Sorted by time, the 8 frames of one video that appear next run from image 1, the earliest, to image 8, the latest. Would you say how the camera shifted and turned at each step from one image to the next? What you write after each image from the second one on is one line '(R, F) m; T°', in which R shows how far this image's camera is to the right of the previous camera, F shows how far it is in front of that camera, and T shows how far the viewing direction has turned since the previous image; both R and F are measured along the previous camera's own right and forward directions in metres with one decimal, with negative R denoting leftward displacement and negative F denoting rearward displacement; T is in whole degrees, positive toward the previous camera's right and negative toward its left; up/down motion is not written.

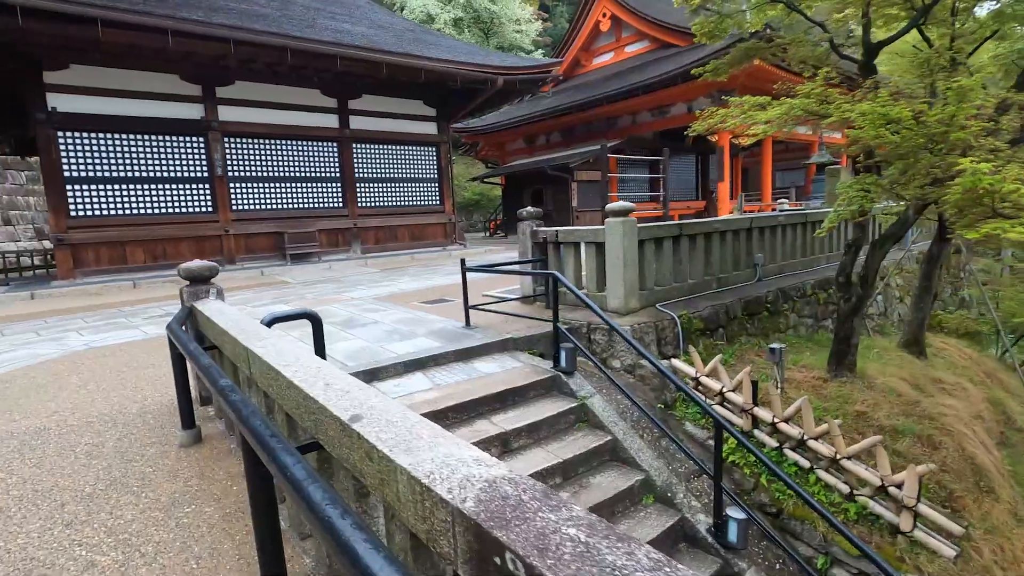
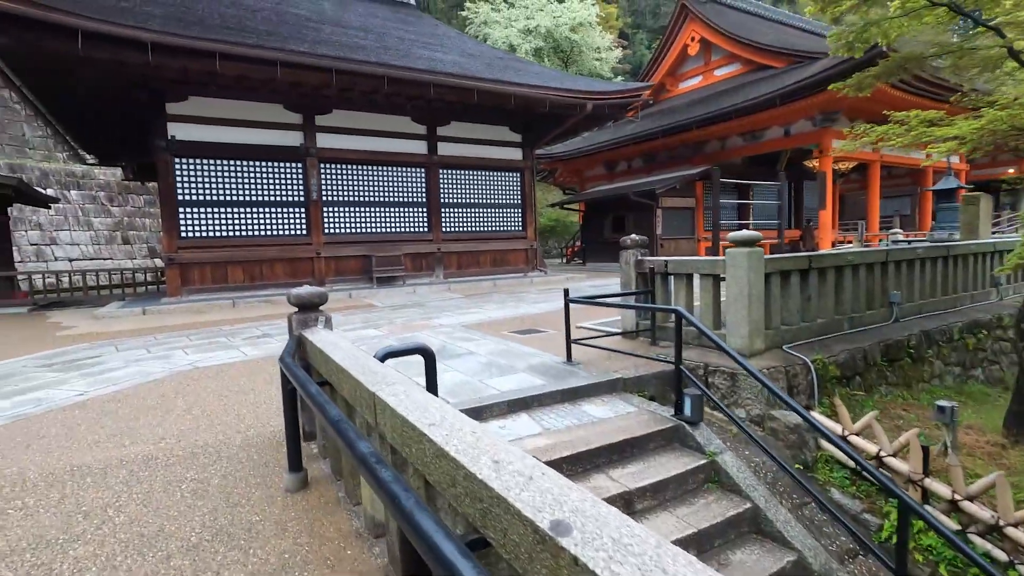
(-0.3, +0.3) m; -7°
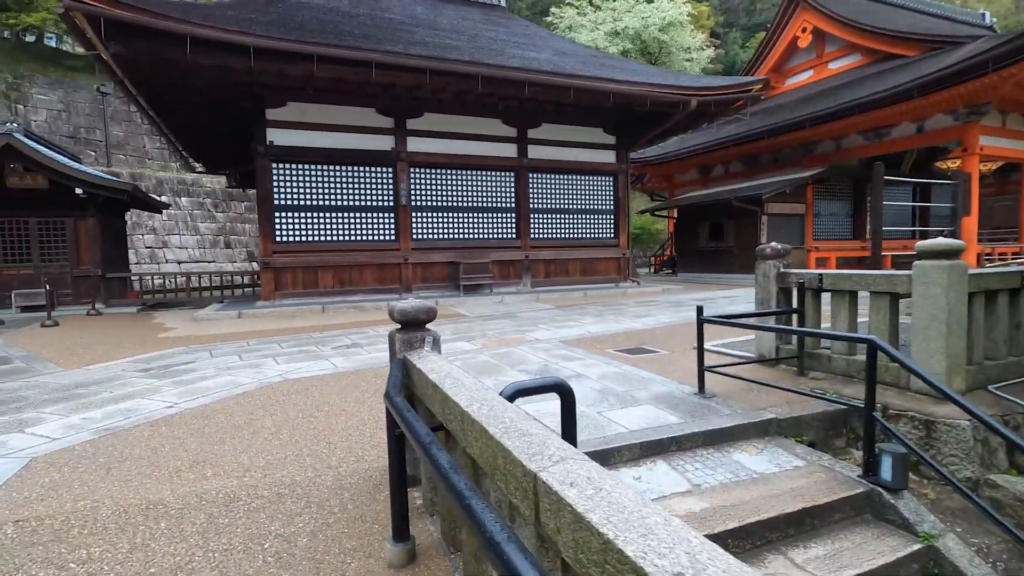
(-0.3, +0.5) m; -8°
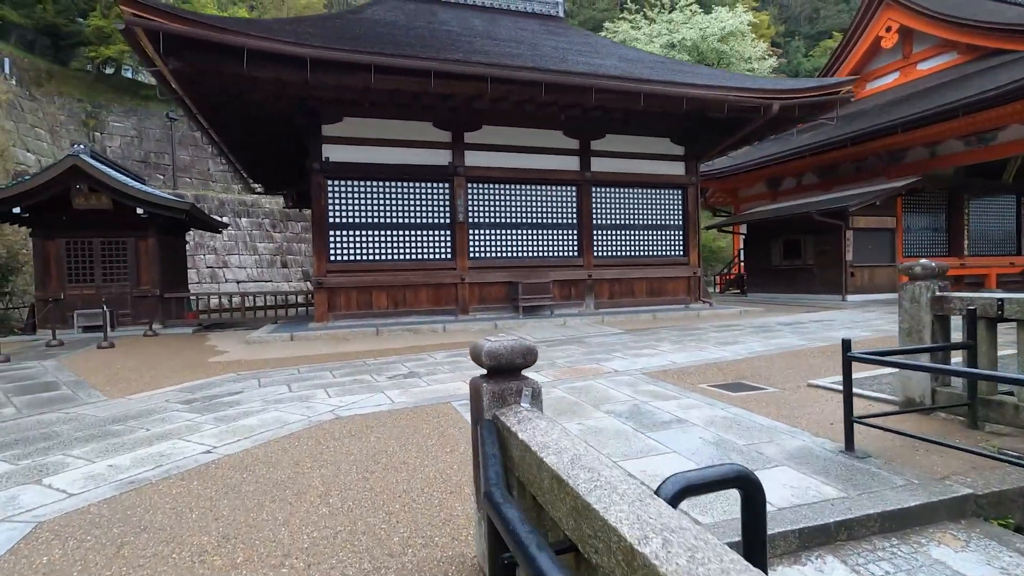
(-0.2, +0.6) m; -5°
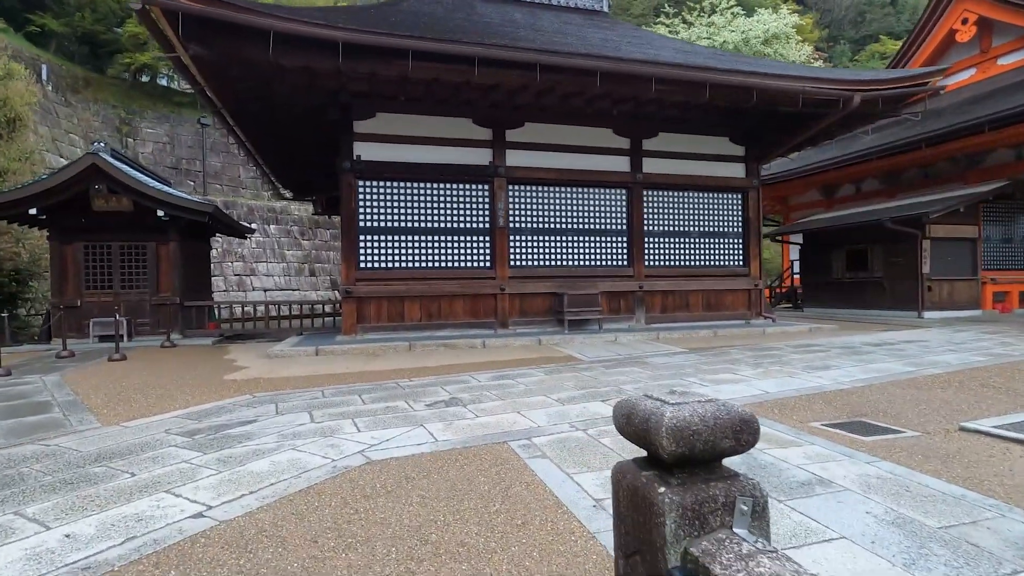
(-0.3, +0.7) m; -3°
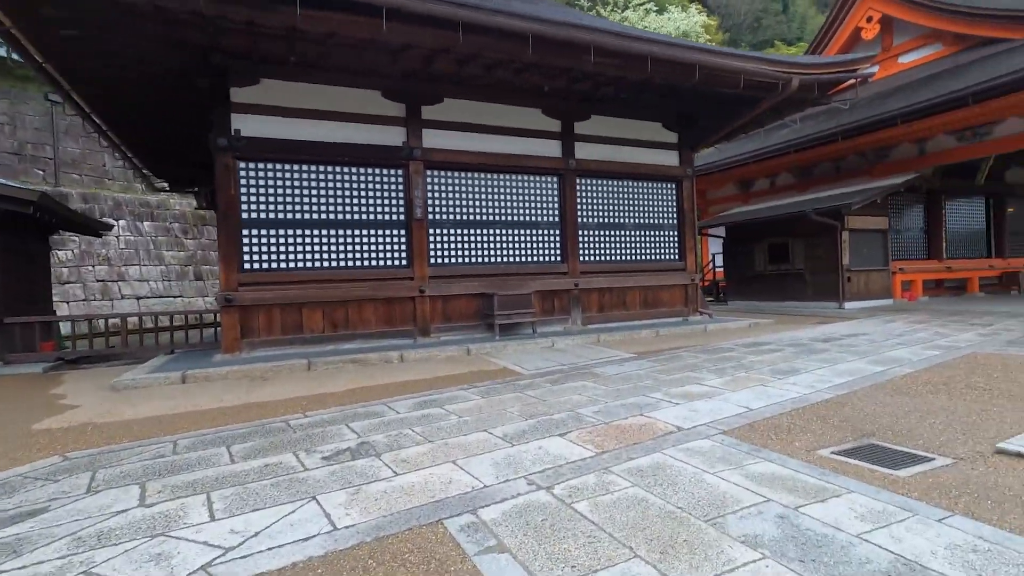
(-0.1, +1.0) m; +9°
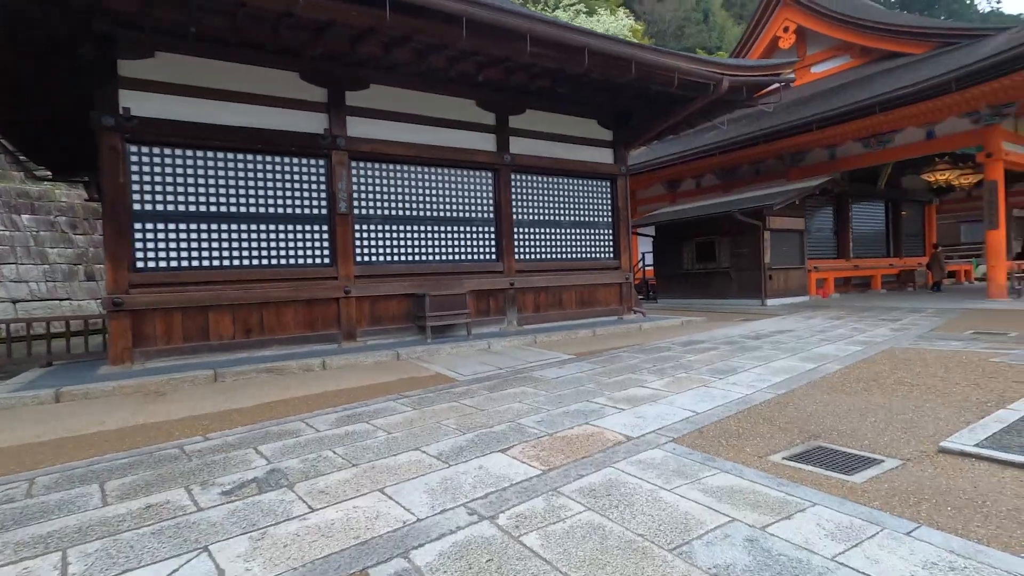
(0.0, +0.3) m; +7°
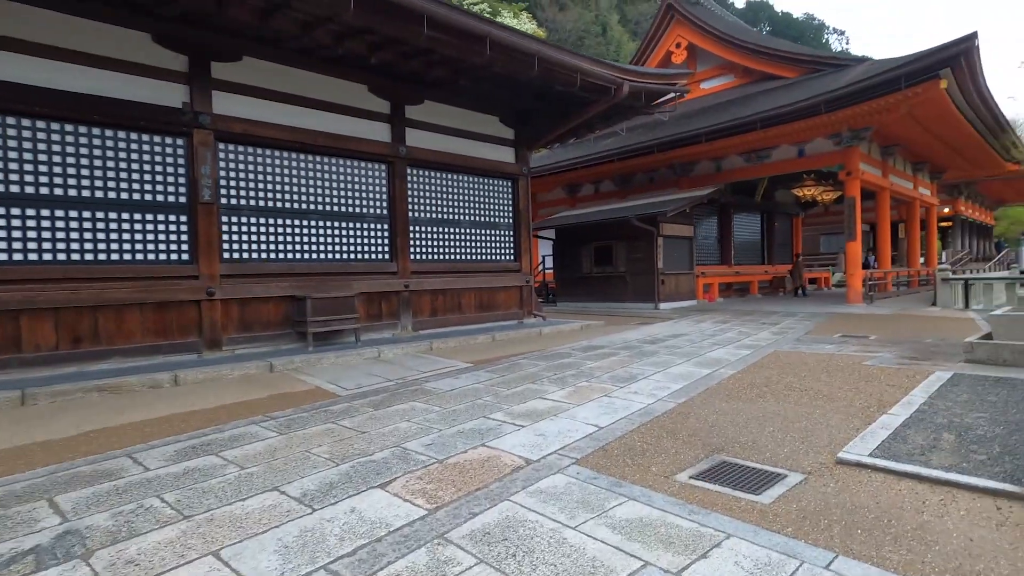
(+0.1, +0.4) m; +11°
